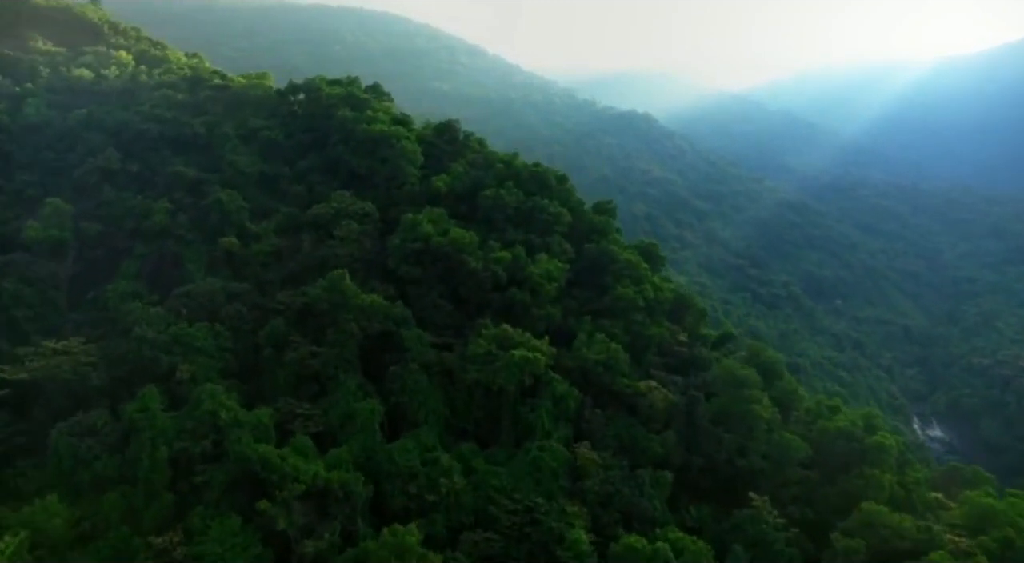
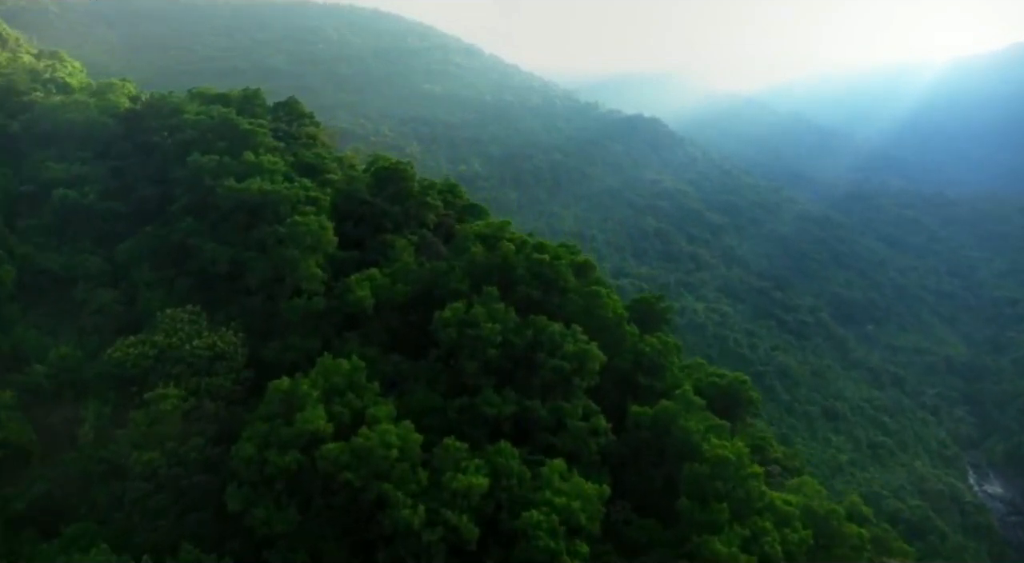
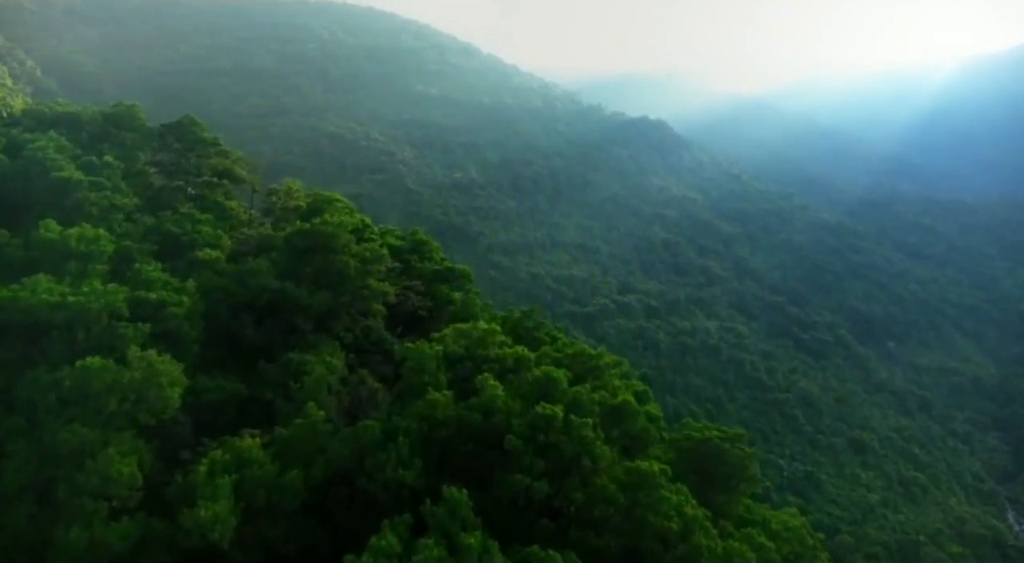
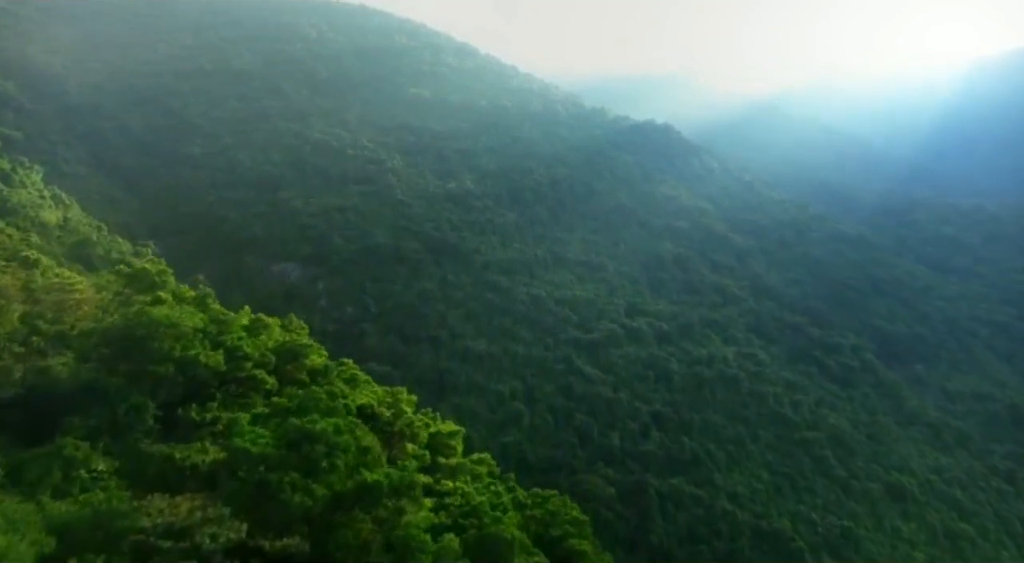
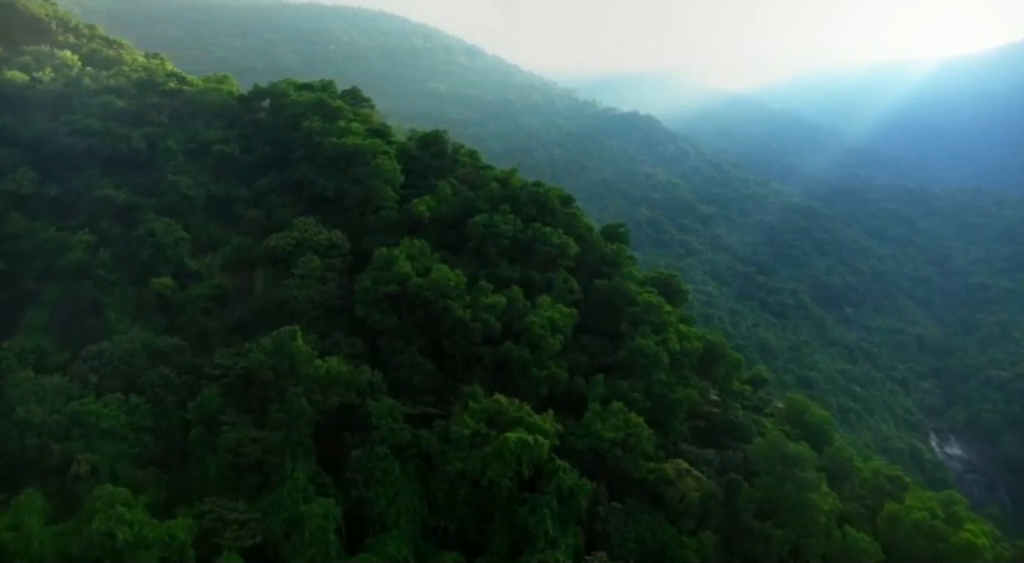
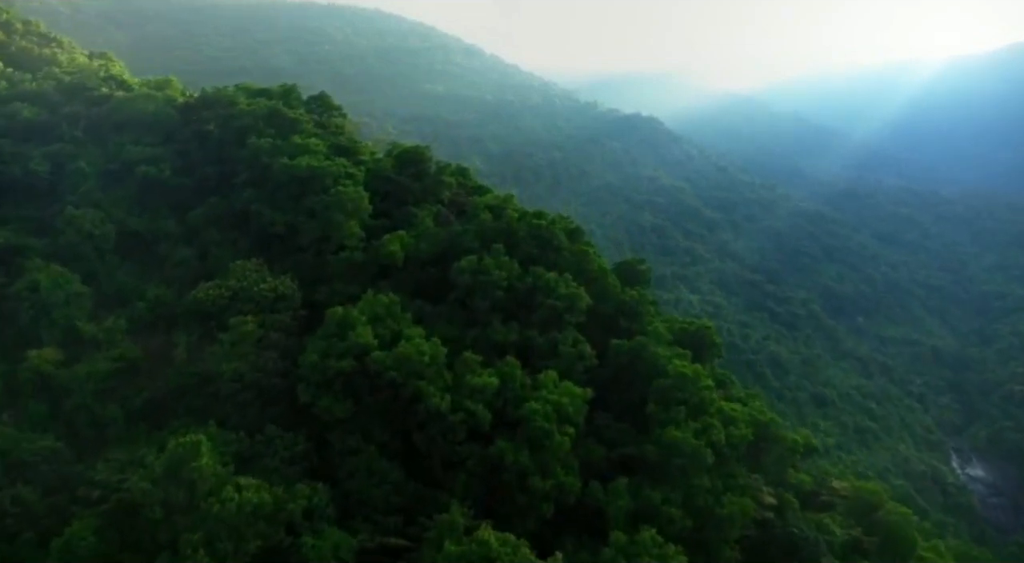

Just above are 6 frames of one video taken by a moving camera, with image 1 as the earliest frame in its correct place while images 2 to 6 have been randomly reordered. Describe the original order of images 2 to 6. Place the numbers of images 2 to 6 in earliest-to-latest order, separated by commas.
5, 6, 2, 3, 4
